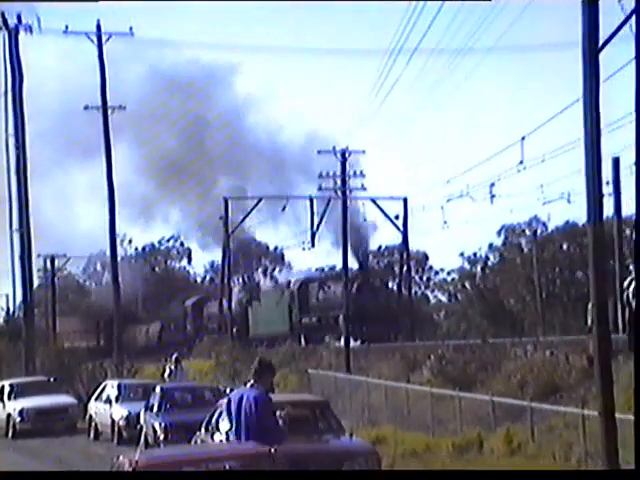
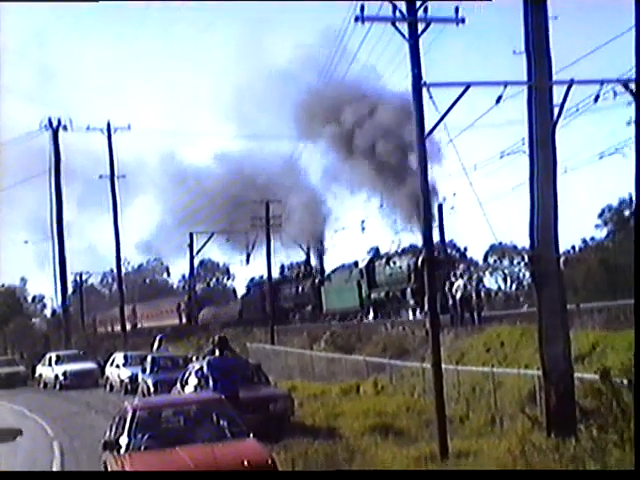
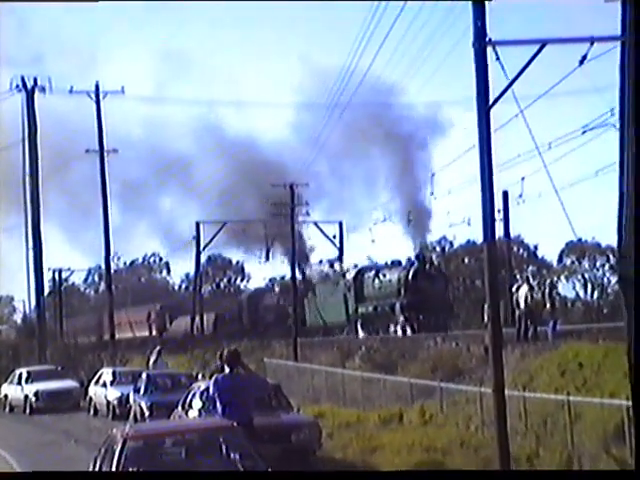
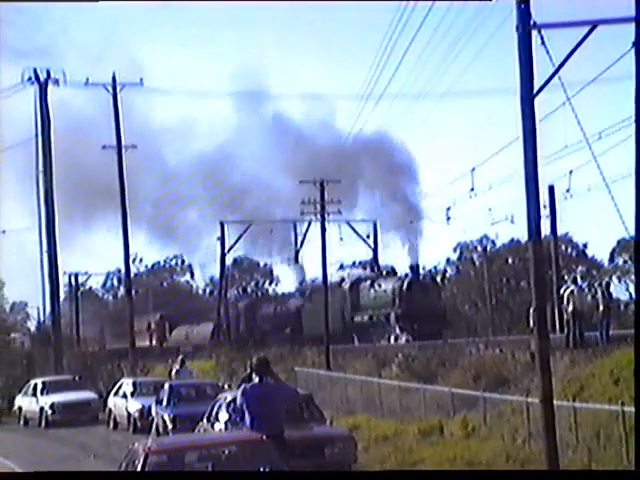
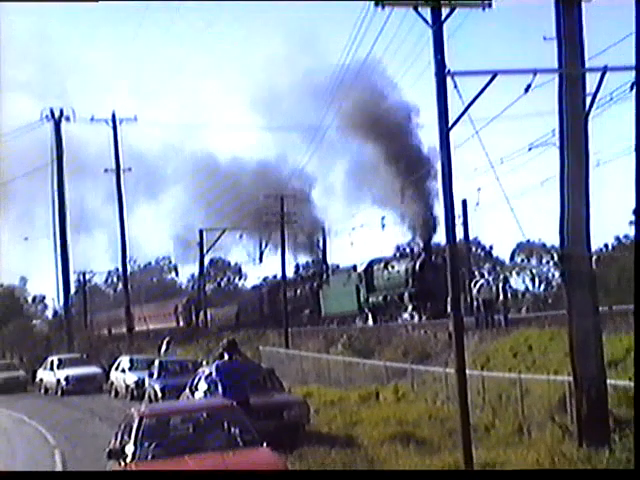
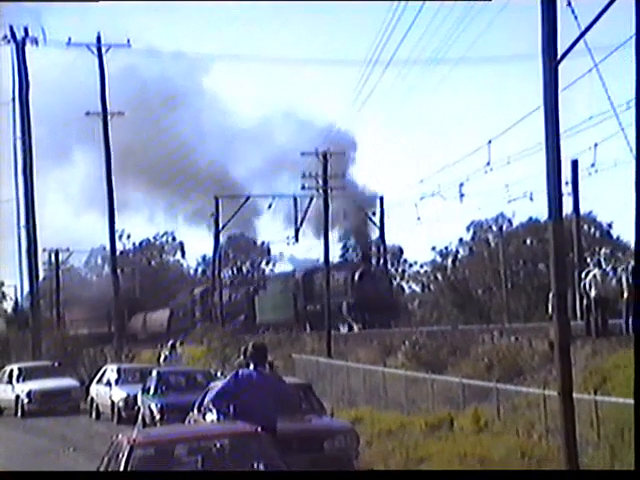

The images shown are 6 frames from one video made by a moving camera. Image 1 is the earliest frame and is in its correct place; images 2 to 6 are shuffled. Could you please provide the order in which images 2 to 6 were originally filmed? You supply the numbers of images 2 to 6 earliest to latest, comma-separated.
6, 4, 3, 5, 2
